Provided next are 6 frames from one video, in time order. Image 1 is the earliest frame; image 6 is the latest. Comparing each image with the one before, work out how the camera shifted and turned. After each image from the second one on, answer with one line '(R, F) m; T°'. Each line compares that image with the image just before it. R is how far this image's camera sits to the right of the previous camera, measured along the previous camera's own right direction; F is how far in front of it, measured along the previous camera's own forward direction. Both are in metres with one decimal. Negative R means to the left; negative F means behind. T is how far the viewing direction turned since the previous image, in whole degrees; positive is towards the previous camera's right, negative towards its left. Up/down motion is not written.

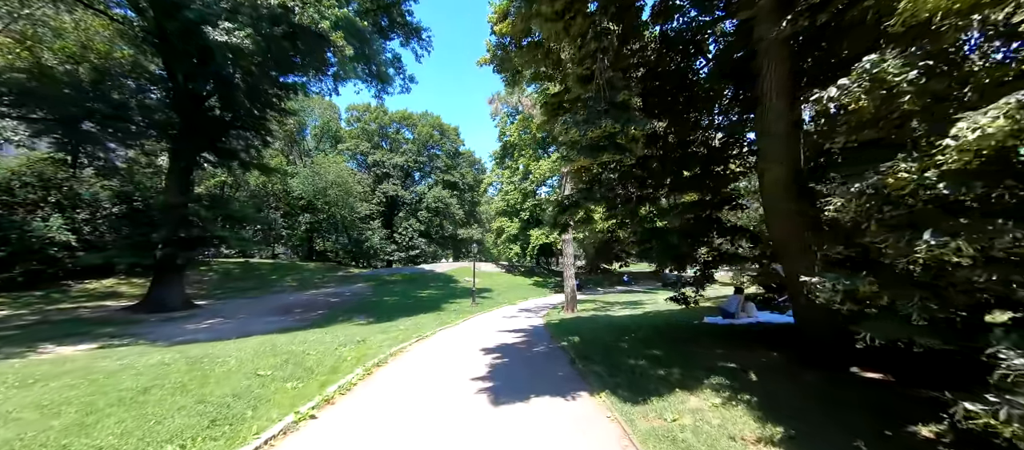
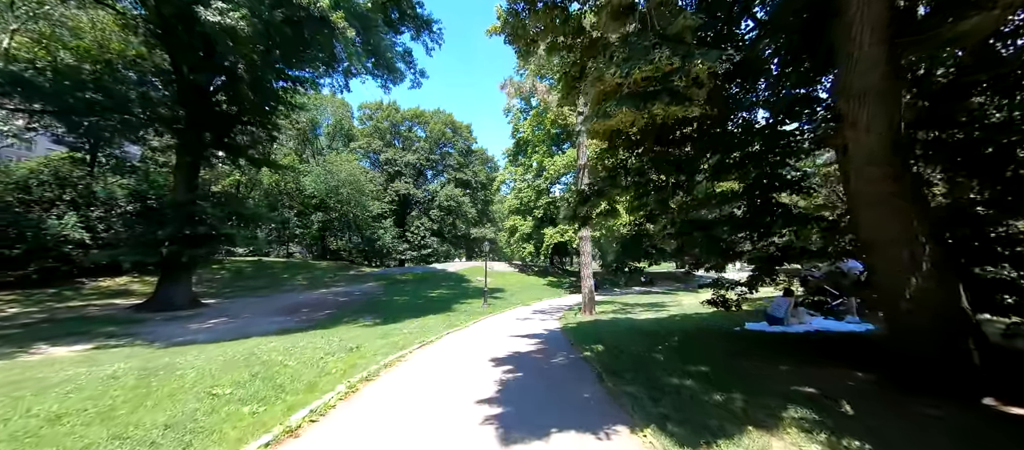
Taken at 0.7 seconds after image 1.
(0.0, +0.9) m; -2°
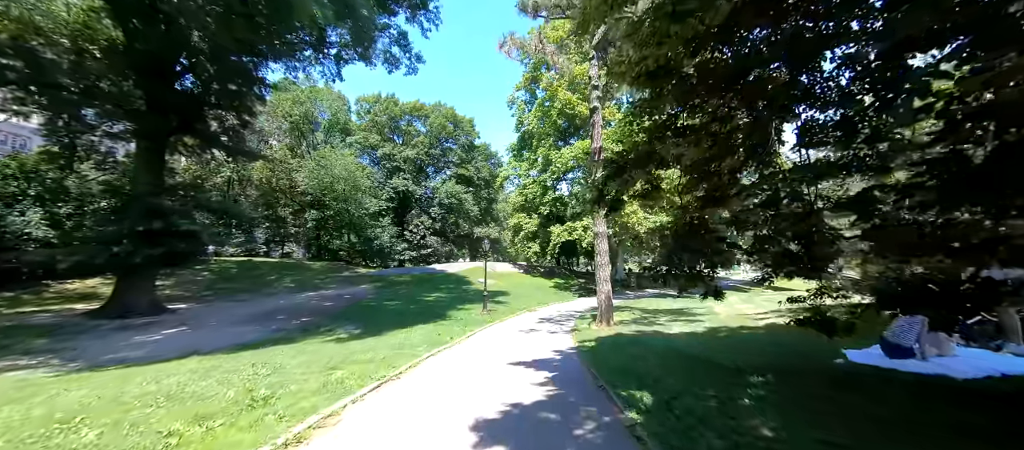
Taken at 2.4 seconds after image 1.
(+0.1, +2.2) m; -1°
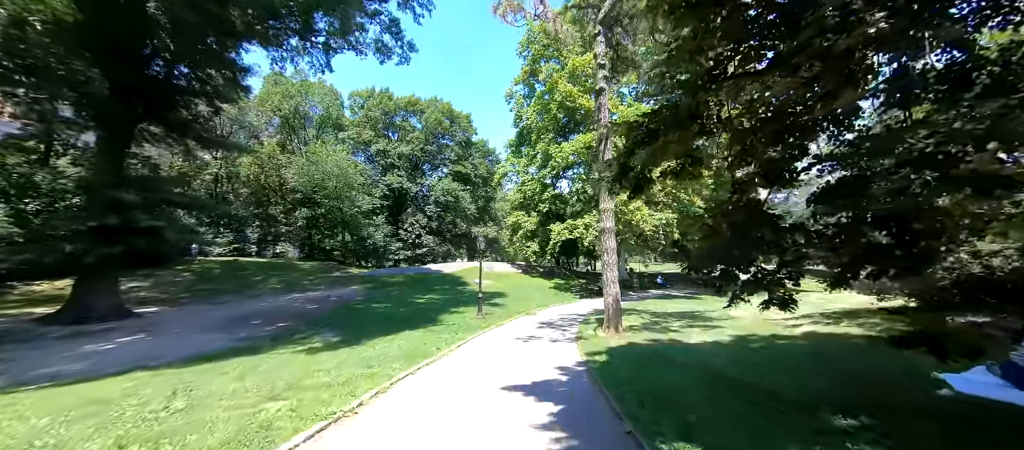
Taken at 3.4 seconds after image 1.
(+0.1, +1.3) m; 0°
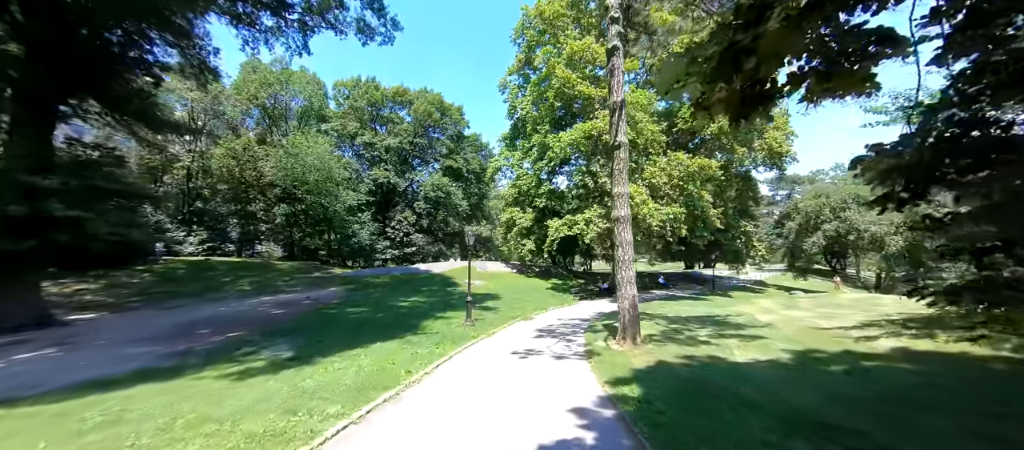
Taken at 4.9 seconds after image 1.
(0.0, +2.0) m; +1°
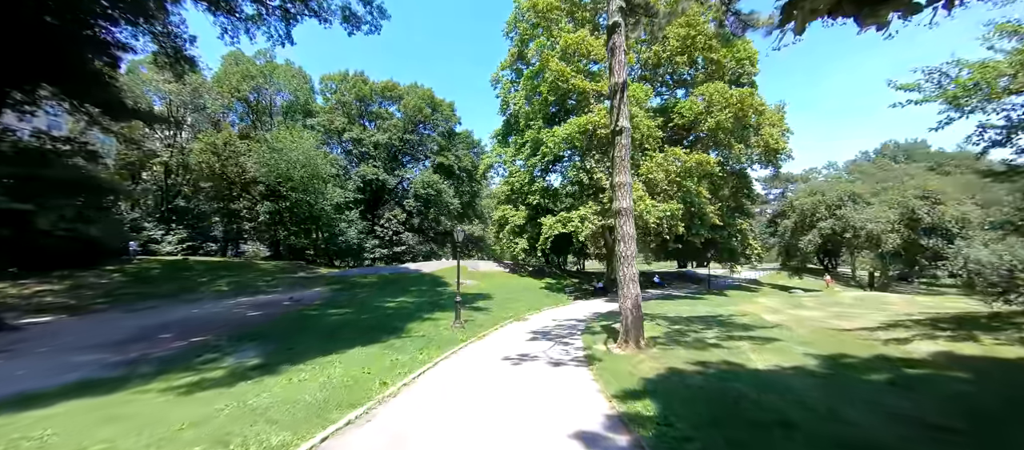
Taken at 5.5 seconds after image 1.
(0.0, +0.8) m; +1°
